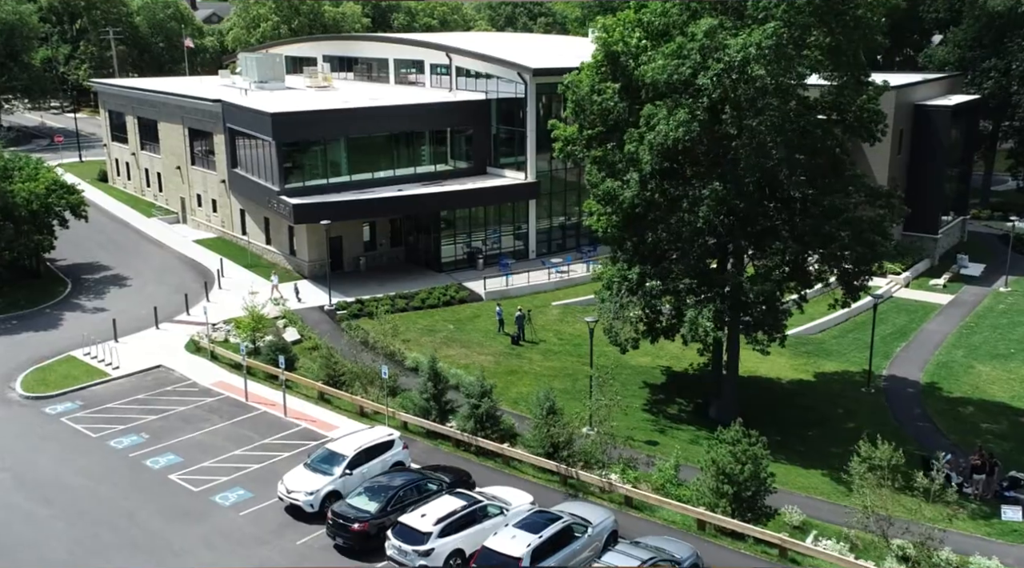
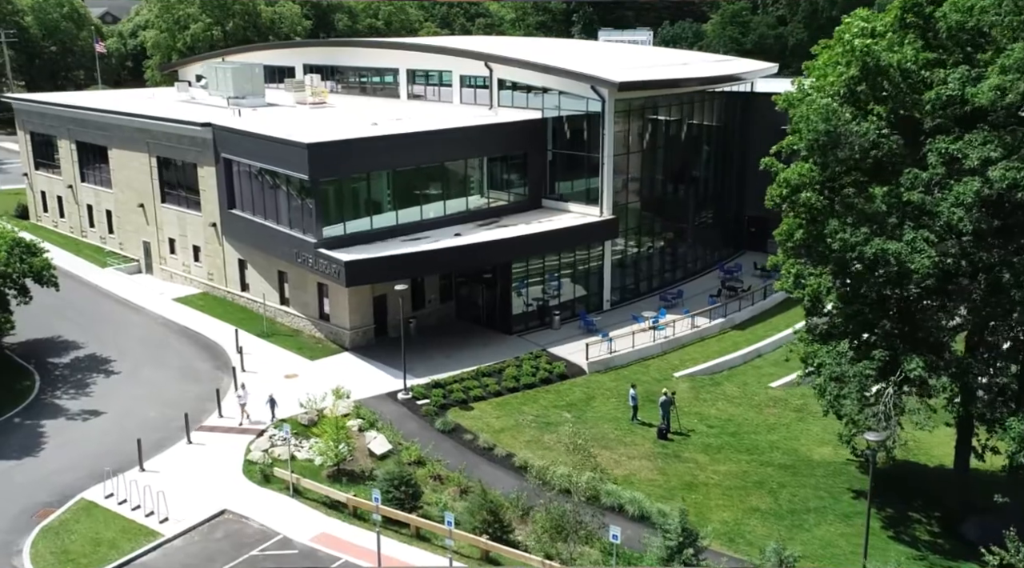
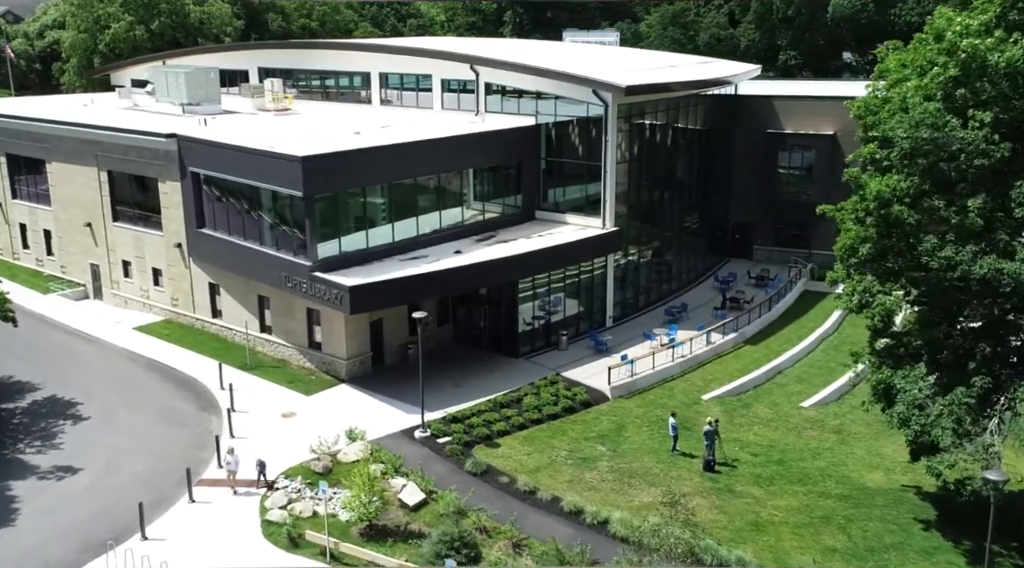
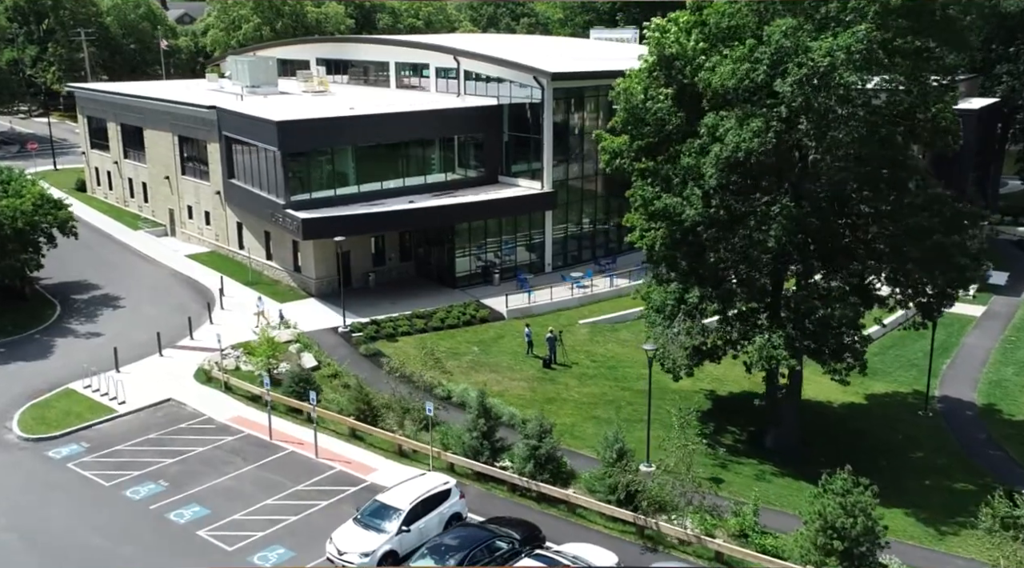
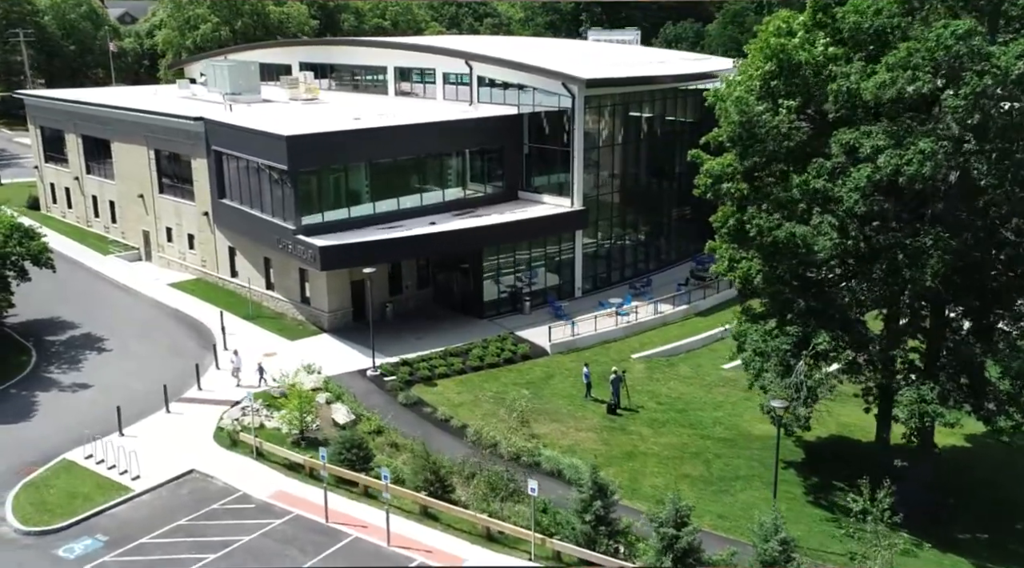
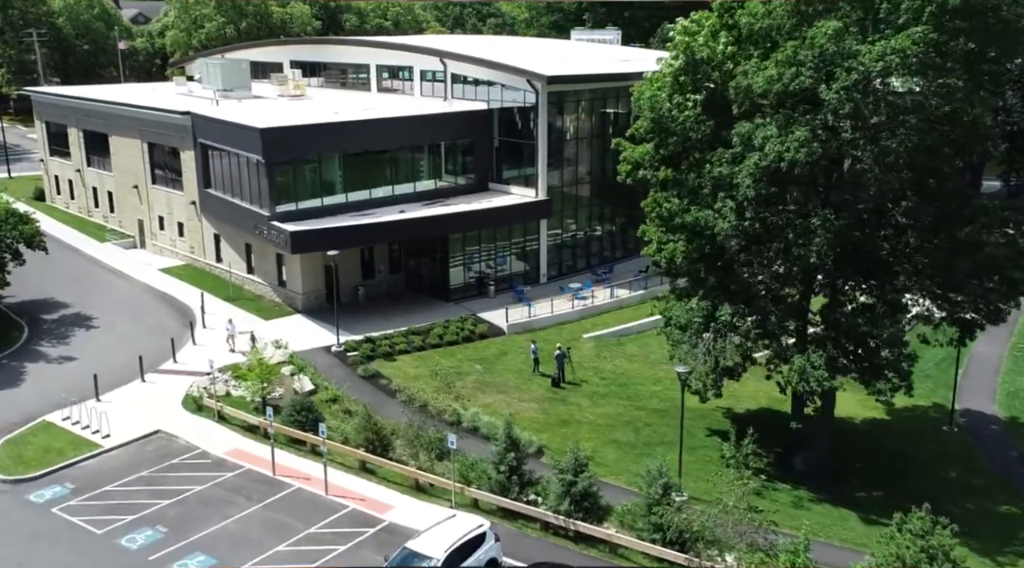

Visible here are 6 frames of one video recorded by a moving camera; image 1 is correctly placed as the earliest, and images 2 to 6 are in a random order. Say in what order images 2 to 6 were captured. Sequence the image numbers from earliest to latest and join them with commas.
4, 6, 5, 2, 3
